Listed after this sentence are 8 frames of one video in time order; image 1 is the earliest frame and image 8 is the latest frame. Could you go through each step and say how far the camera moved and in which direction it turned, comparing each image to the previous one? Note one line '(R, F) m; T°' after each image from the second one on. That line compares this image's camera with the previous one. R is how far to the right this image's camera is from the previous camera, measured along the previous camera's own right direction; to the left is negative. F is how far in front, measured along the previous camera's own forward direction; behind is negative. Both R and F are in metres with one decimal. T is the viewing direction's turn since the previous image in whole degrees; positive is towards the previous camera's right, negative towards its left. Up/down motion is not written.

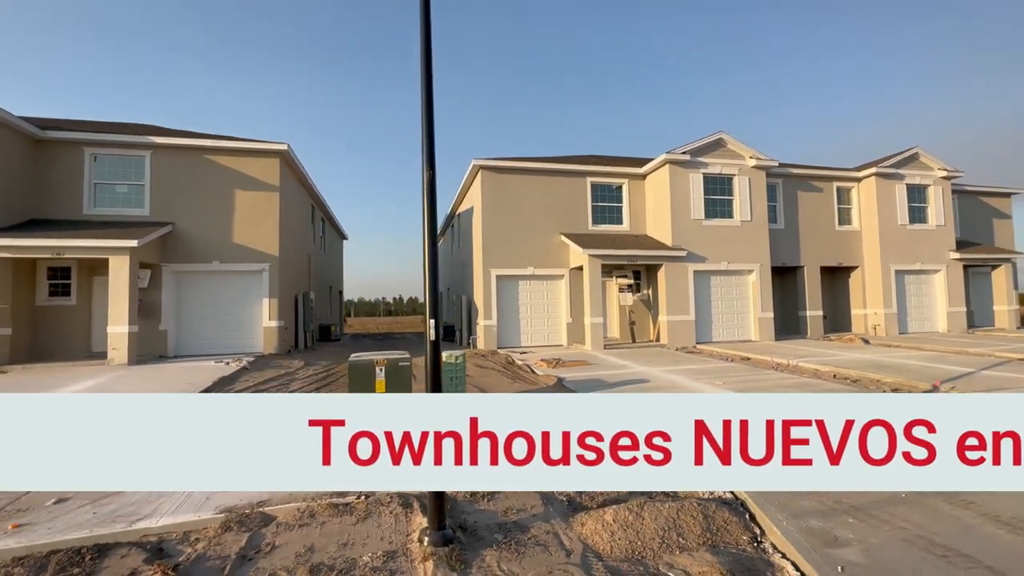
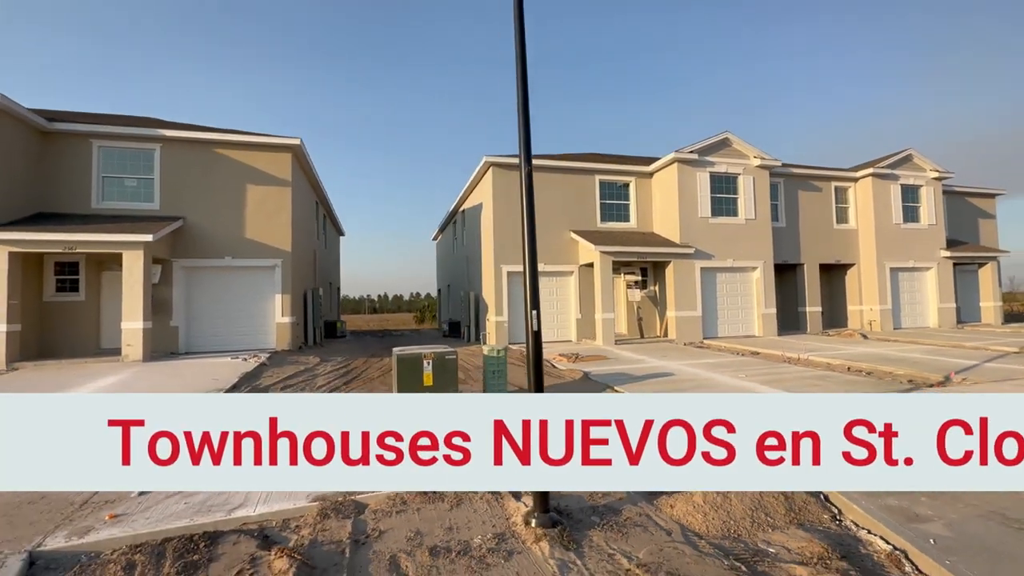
(-0.9, -0.1) m; +2°
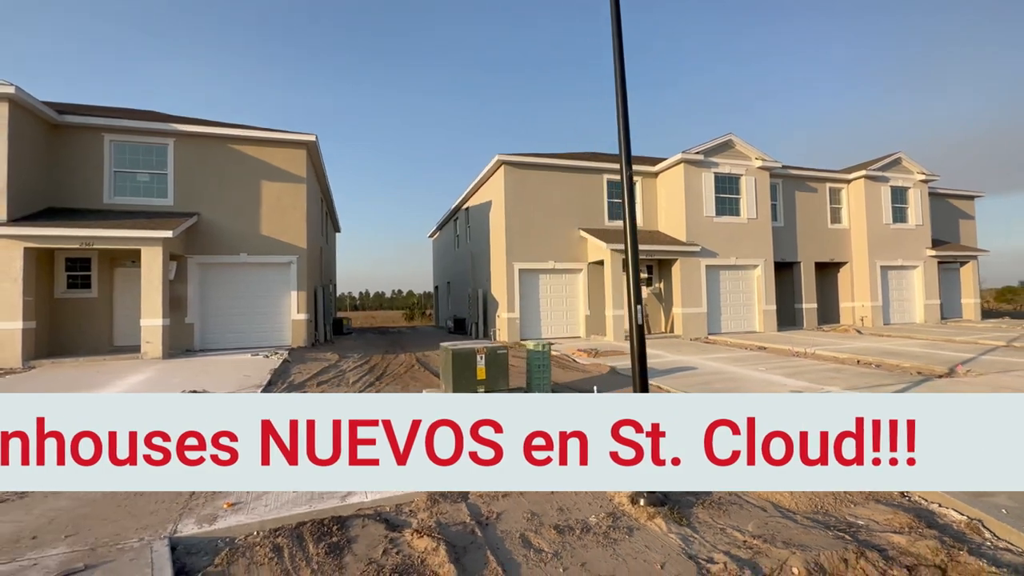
(-1.0, -0.2) m; +2°
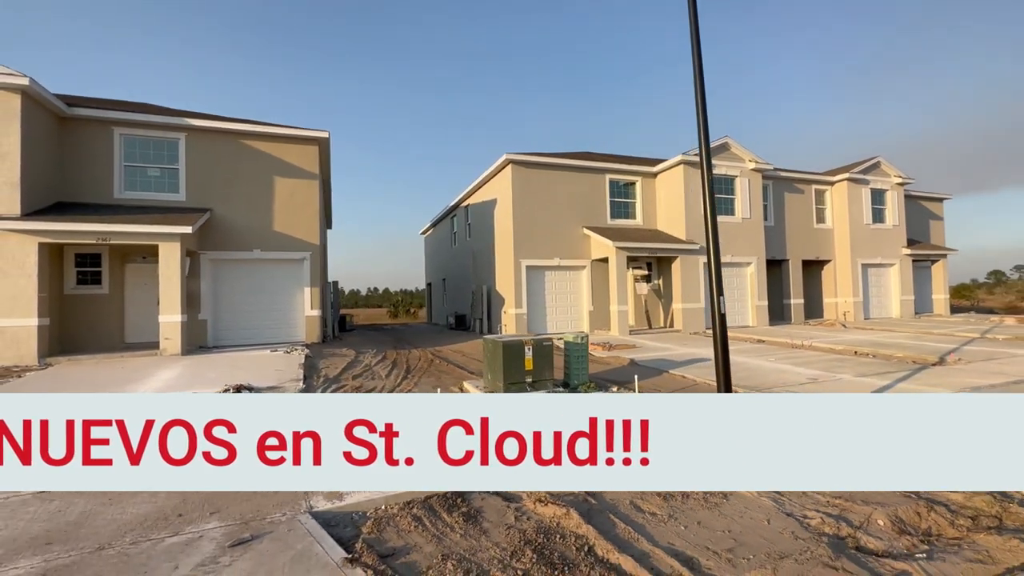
(-1.1, -0.3) m; +3°
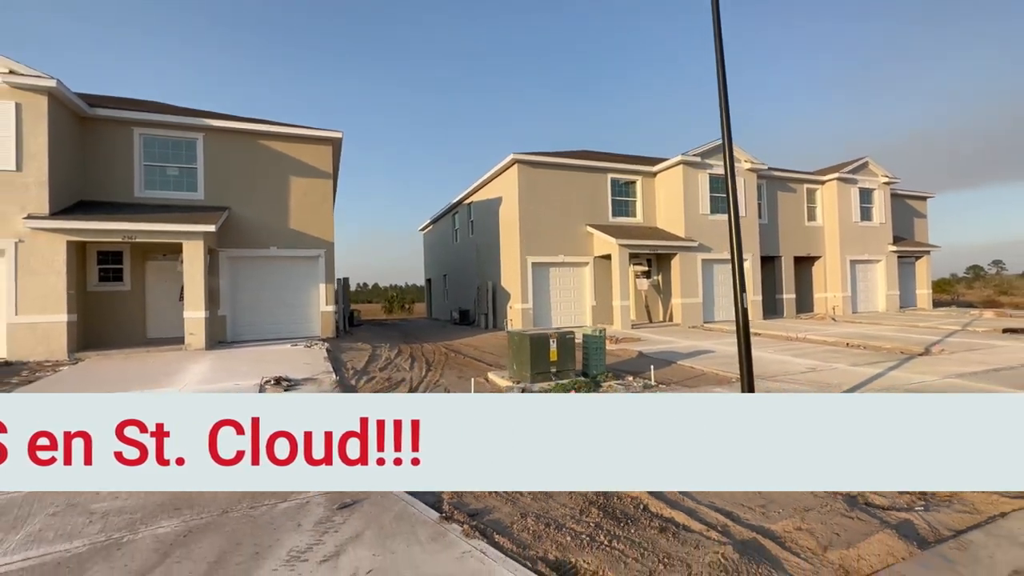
(-0.6, -0.5) m; +1°
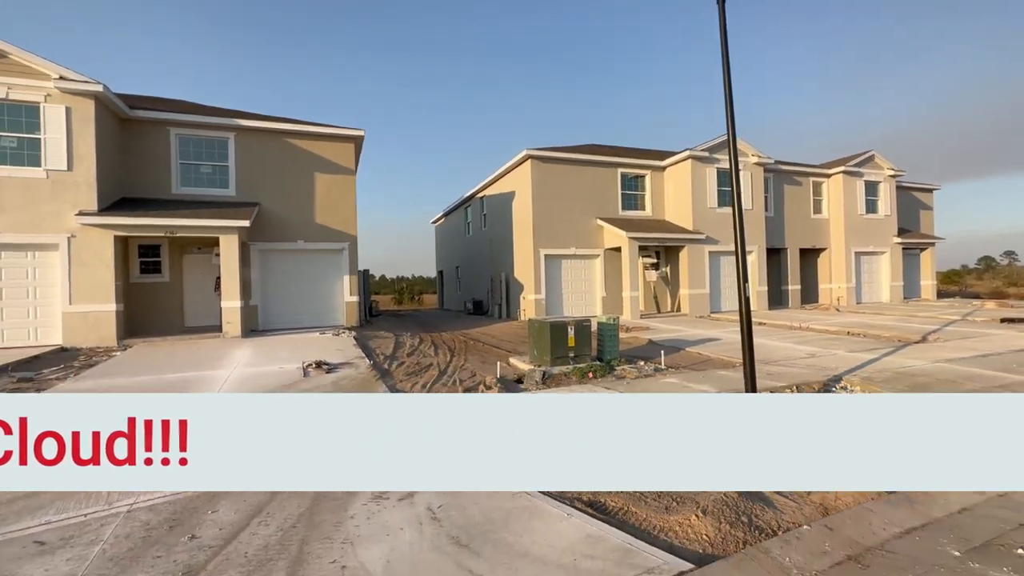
(-0.3, -0.7) m; -1°
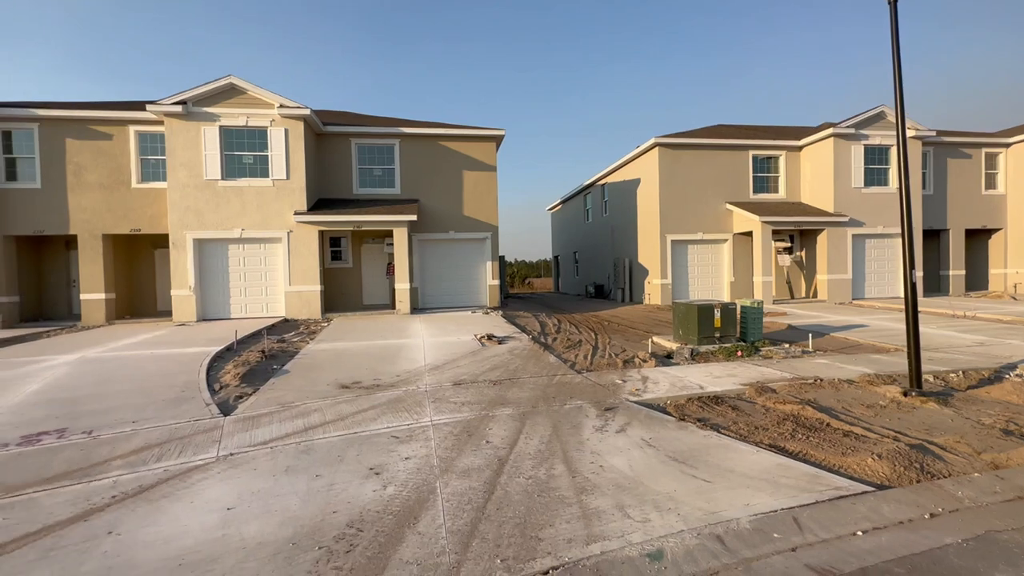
(-0.8, -1.3) m; -12°
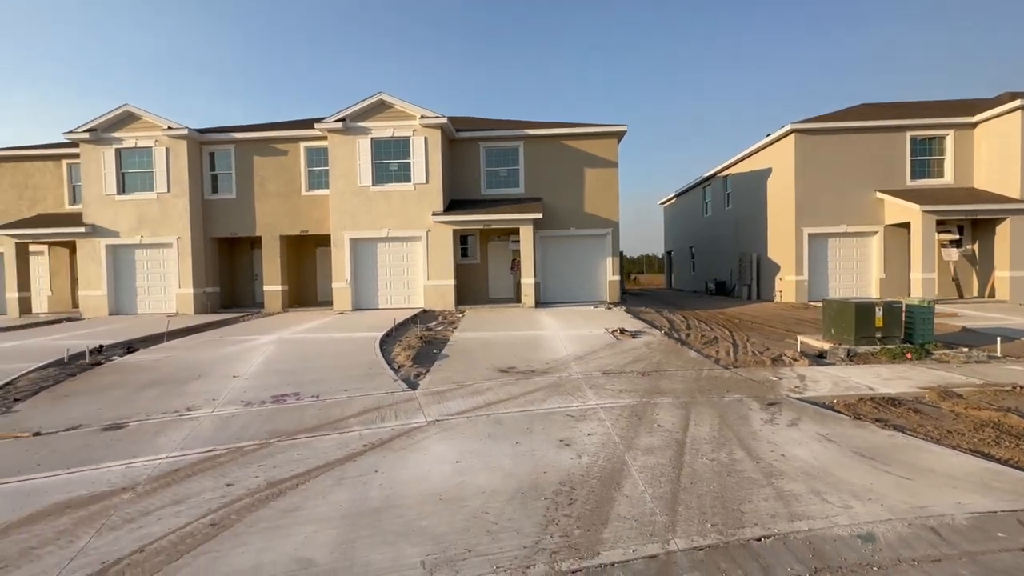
(-0.6, -0.4) m; -12°
